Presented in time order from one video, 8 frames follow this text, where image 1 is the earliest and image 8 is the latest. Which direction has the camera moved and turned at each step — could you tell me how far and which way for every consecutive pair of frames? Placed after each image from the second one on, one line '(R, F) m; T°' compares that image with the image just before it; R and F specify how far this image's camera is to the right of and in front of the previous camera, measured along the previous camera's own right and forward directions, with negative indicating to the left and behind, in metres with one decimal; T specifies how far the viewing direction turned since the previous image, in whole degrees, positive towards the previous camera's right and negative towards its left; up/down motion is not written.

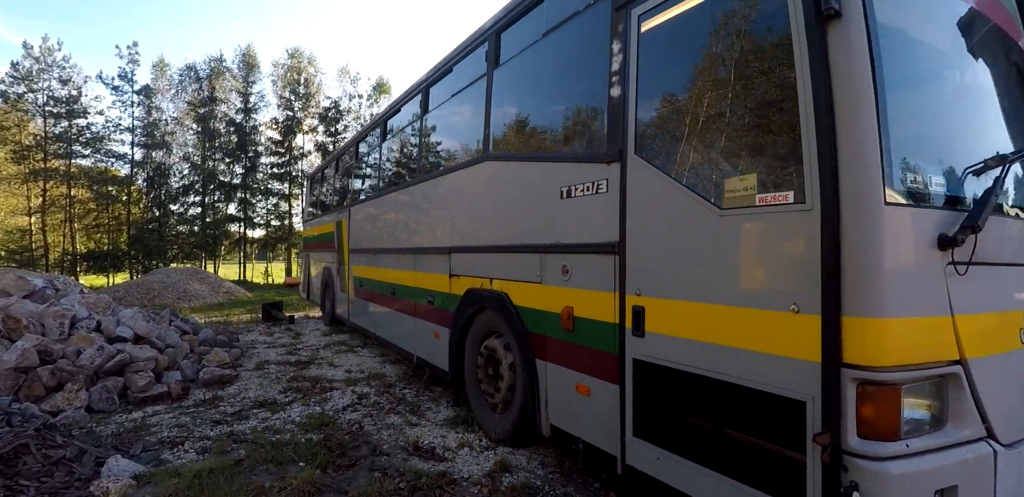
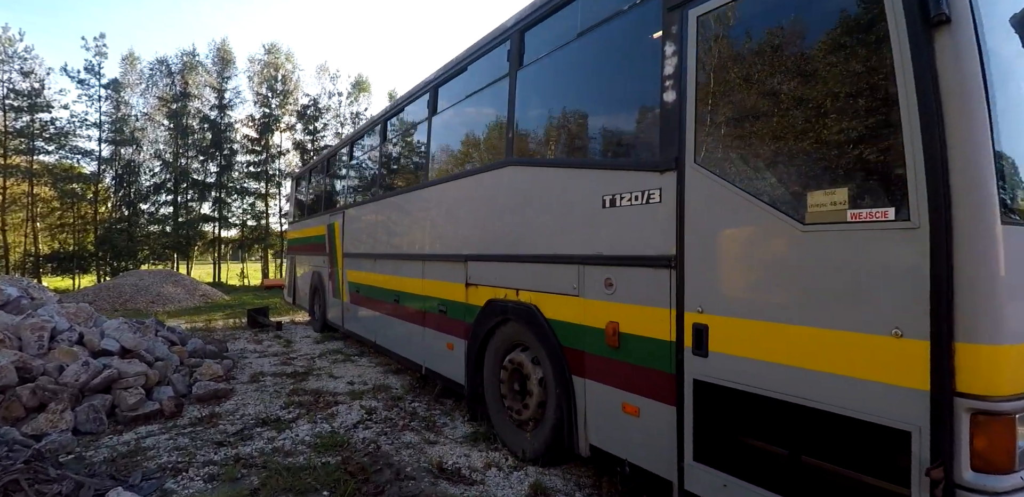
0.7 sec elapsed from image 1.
(-0.4, +0.2) m; +3°
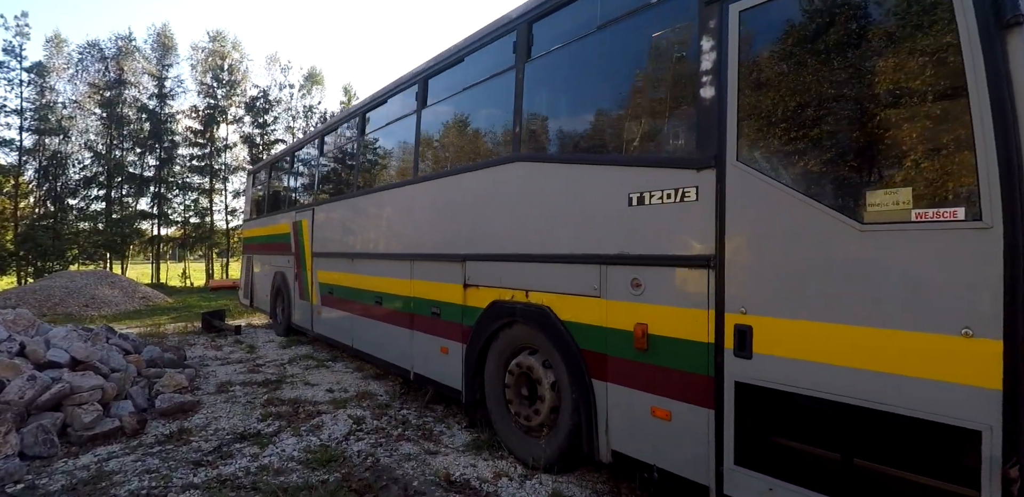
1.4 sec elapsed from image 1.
(-0.4, +0.2) m; +5°
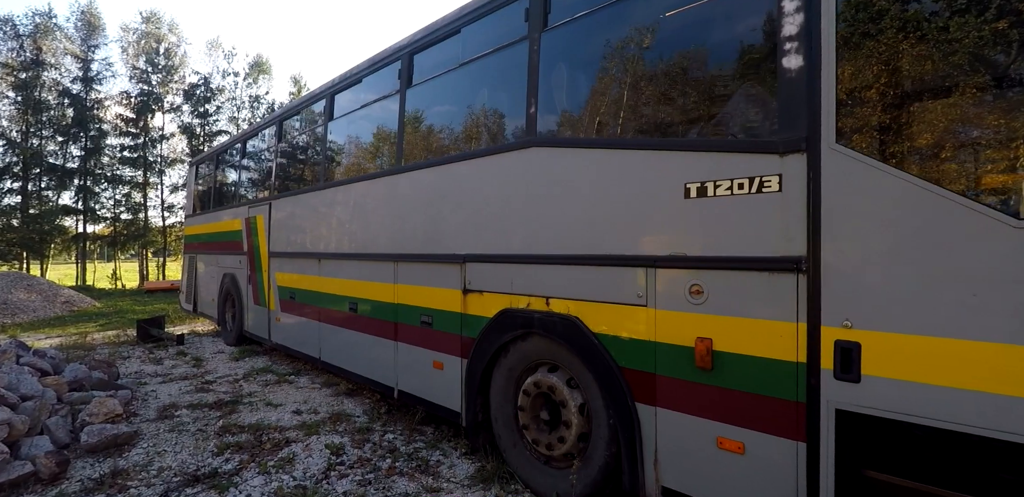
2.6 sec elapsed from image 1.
(-0.4, +0.6) m; +5°
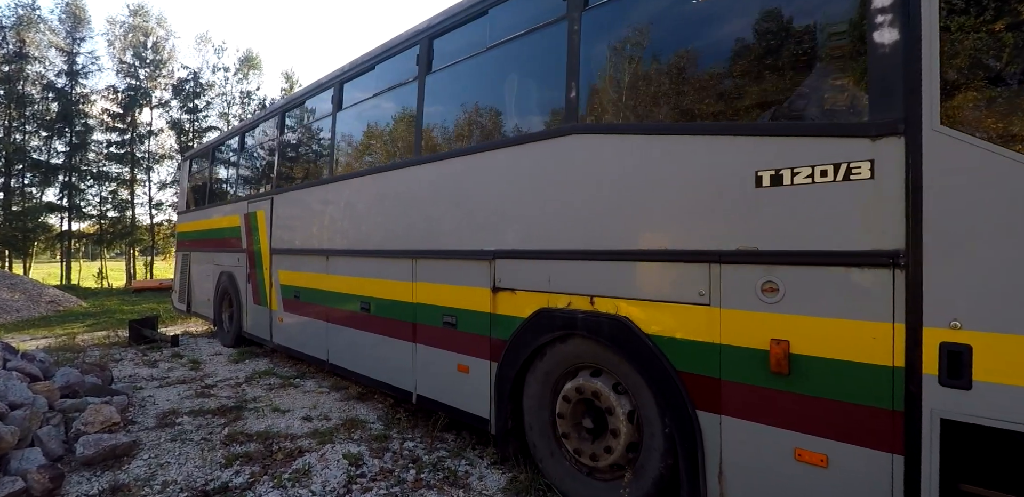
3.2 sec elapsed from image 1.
(-0.3, +0.2) m; +1°
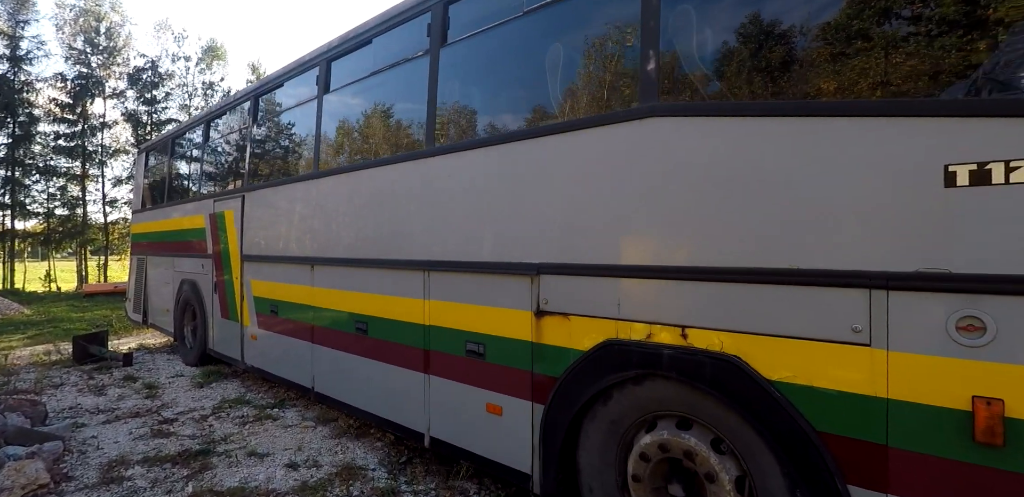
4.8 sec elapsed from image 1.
(-0.4, +0.7) m; +3°
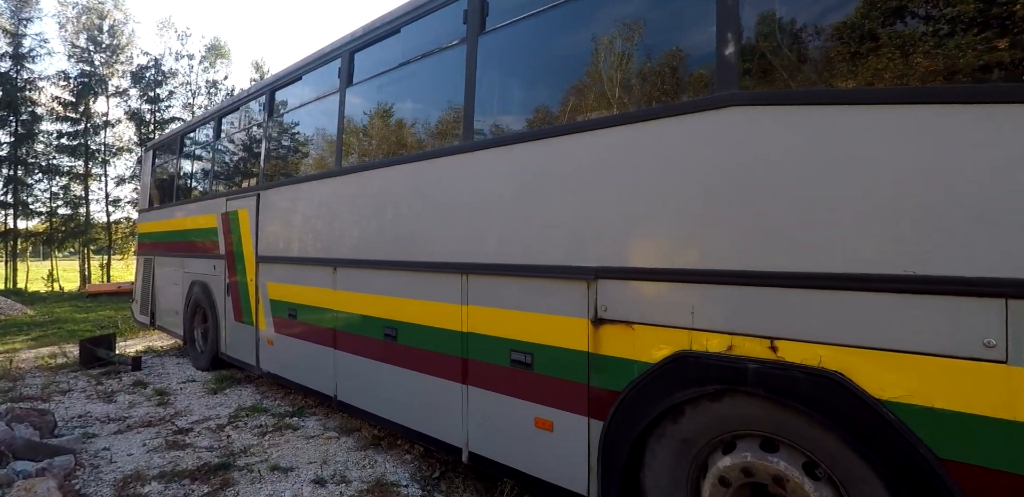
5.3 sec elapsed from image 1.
(-0.3, +0.2) m; 0°
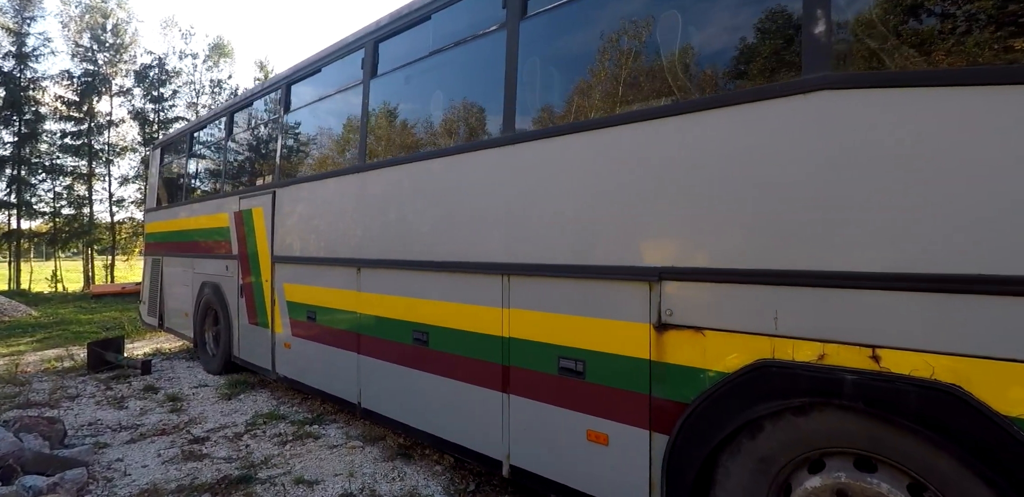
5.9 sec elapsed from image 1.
(-0.3, +0.2) m; 0°
